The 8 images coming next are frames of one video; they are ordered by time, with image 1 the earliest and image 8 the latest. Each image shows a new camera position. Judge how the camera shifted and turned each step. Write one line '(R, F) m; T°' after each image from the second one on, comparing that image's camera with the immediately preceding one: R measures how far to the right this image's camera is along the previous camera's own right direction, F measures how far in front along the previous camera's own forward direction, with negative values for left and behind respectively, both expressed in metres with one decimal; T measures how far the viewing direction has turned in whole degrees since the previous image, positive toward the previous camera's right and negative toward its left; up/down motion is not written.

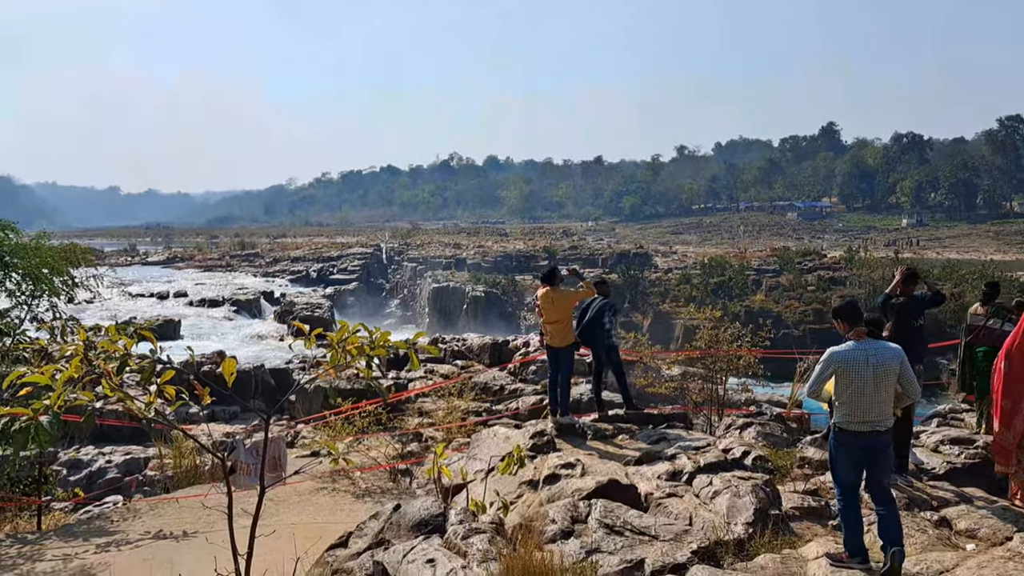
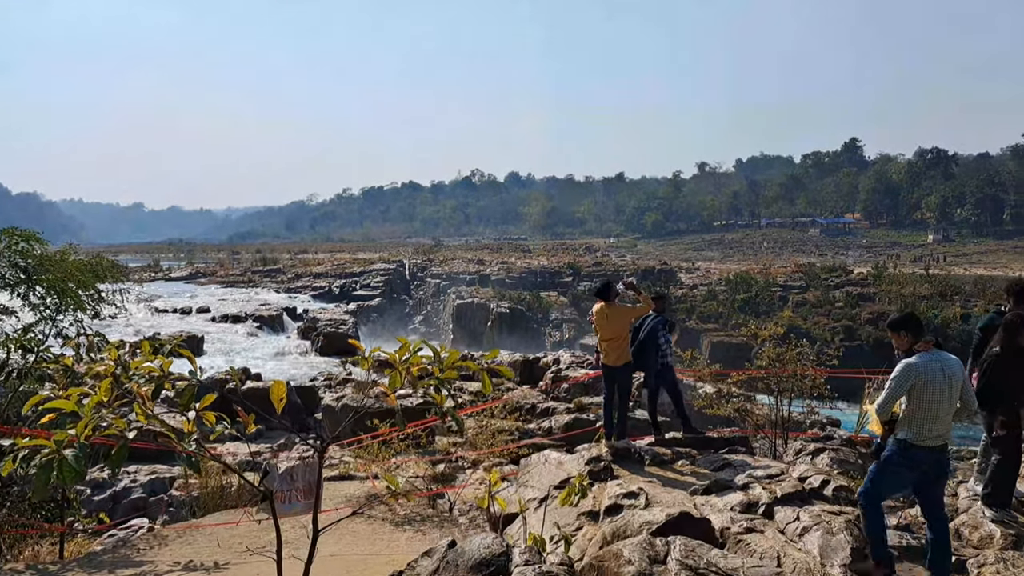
(-0.2, +0.4) m; -1°
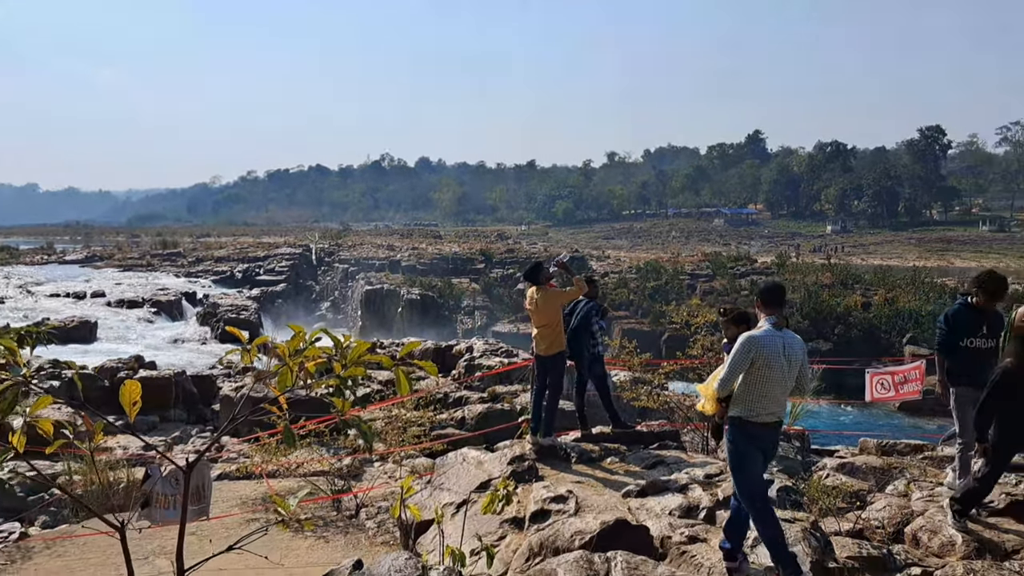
(0.0, +0.6) m; +6°
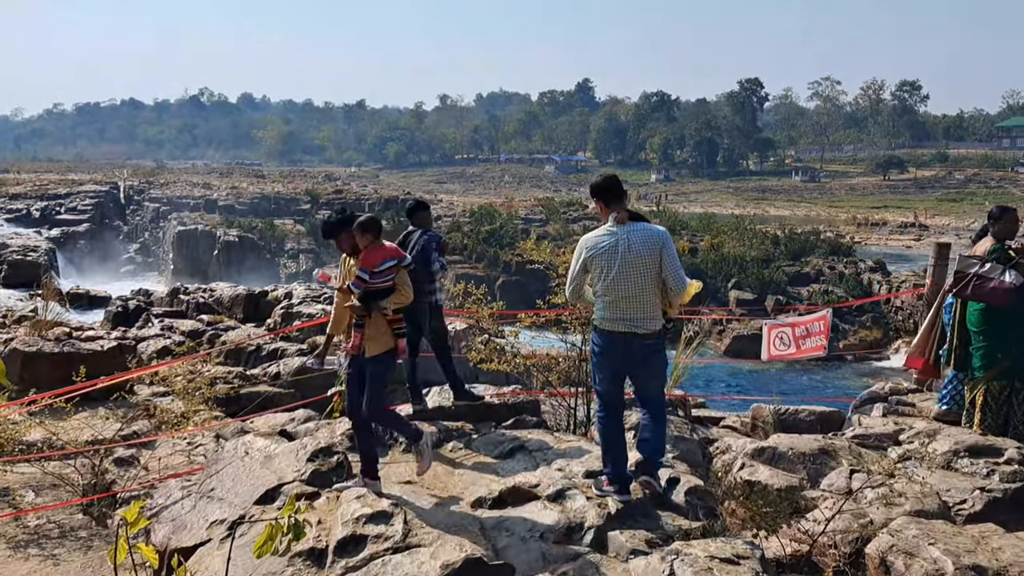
(+0.1, +1.6) m; +11°
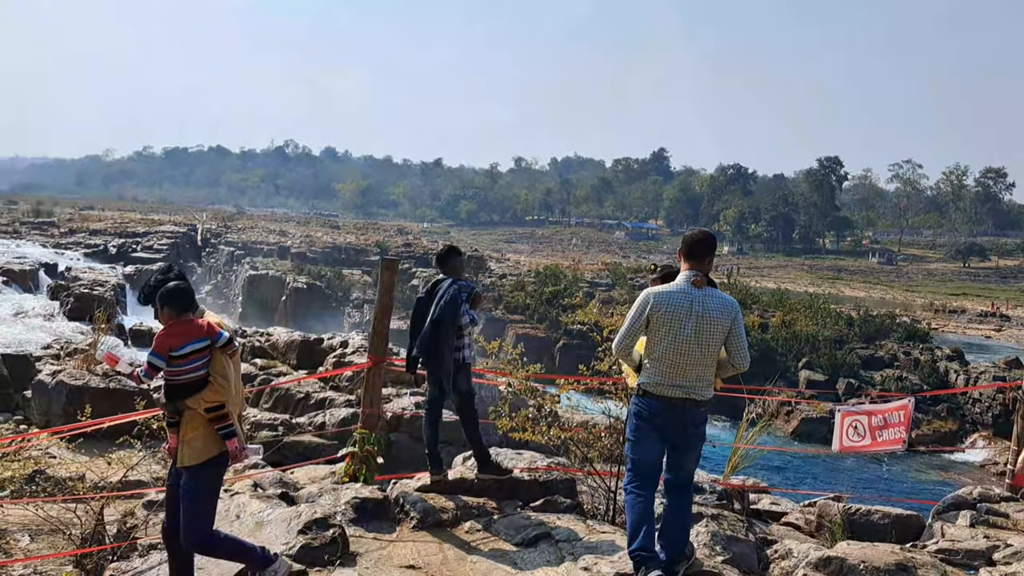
(+0.1, +0.5) m; -5°
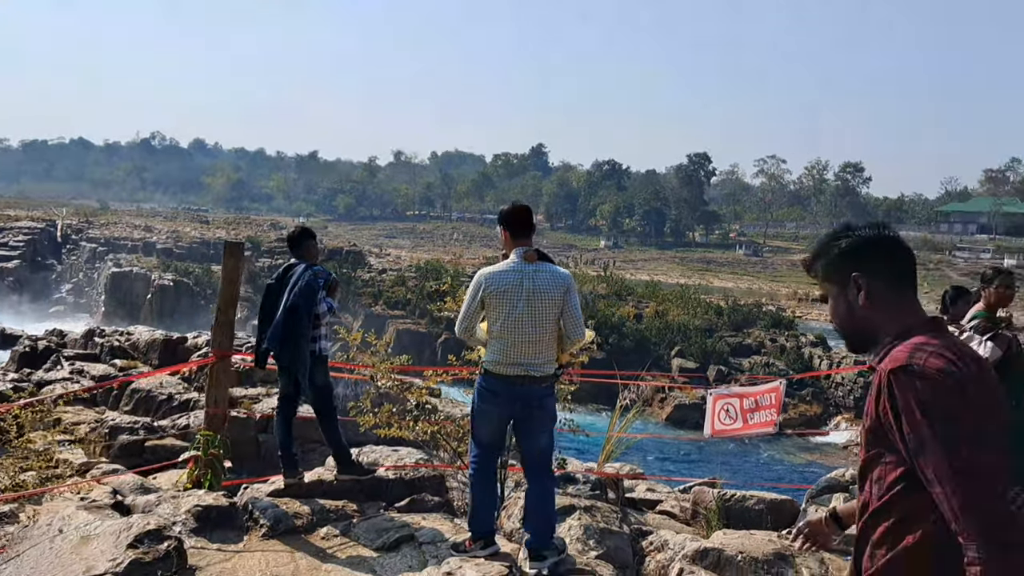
(+0.1, +0.3) m; +8°
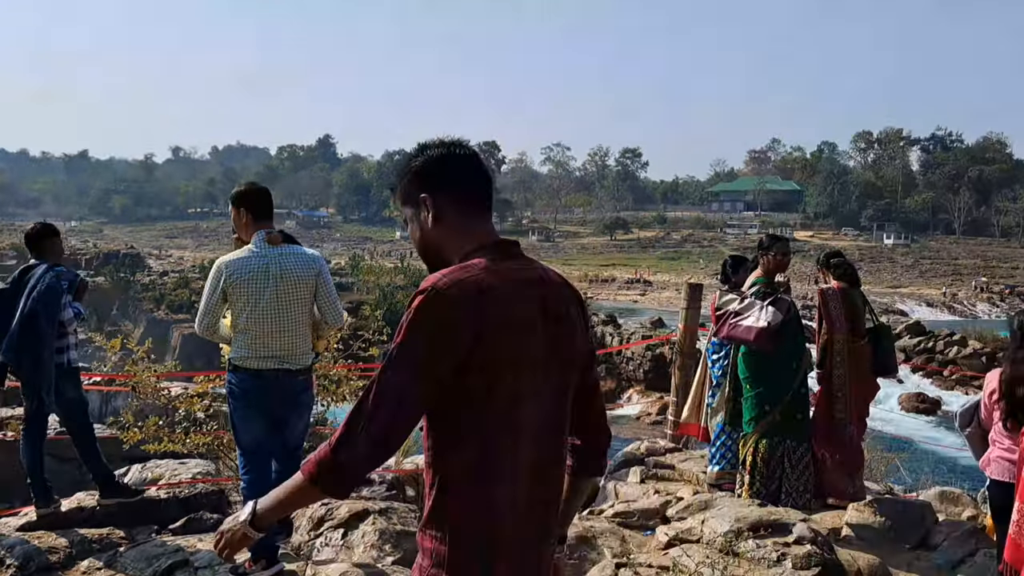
(+0.1, +0.2) m; +13°
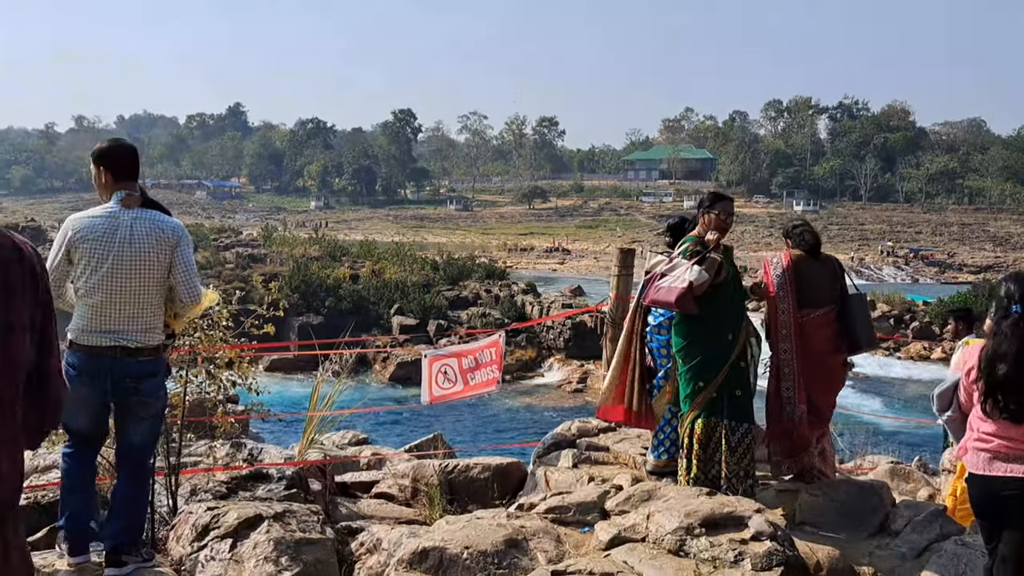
(0.0, +0.5) m; +5°
